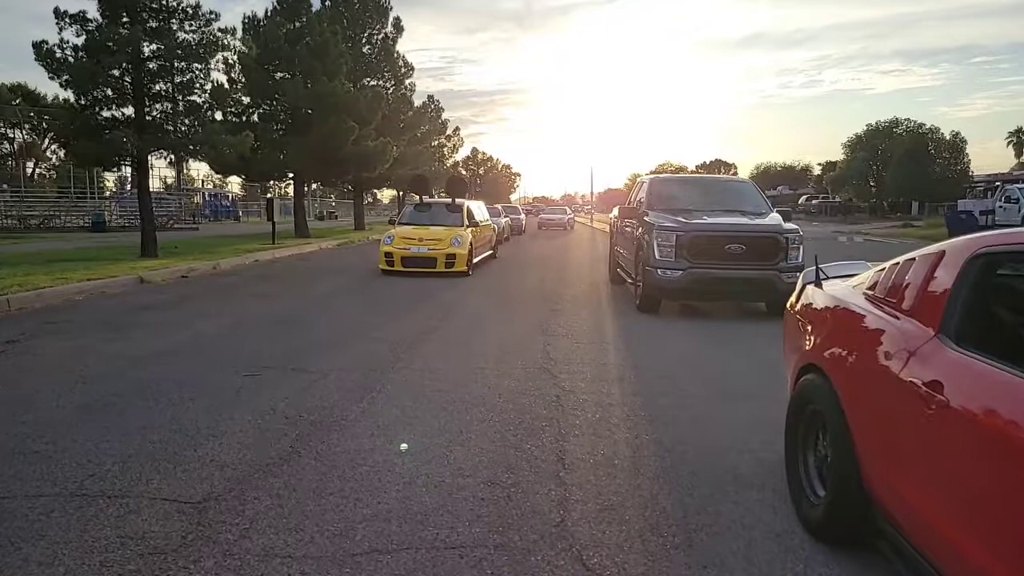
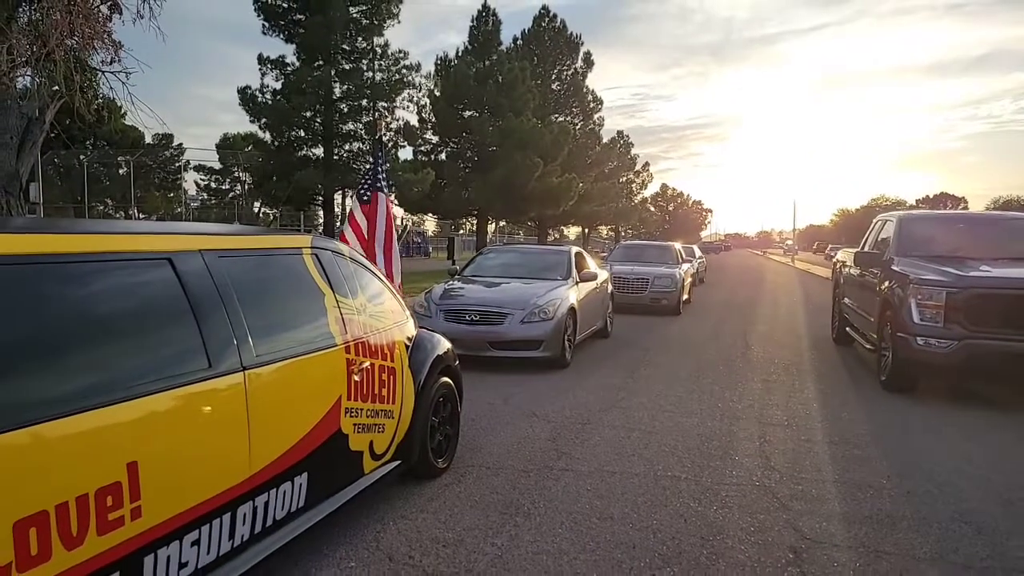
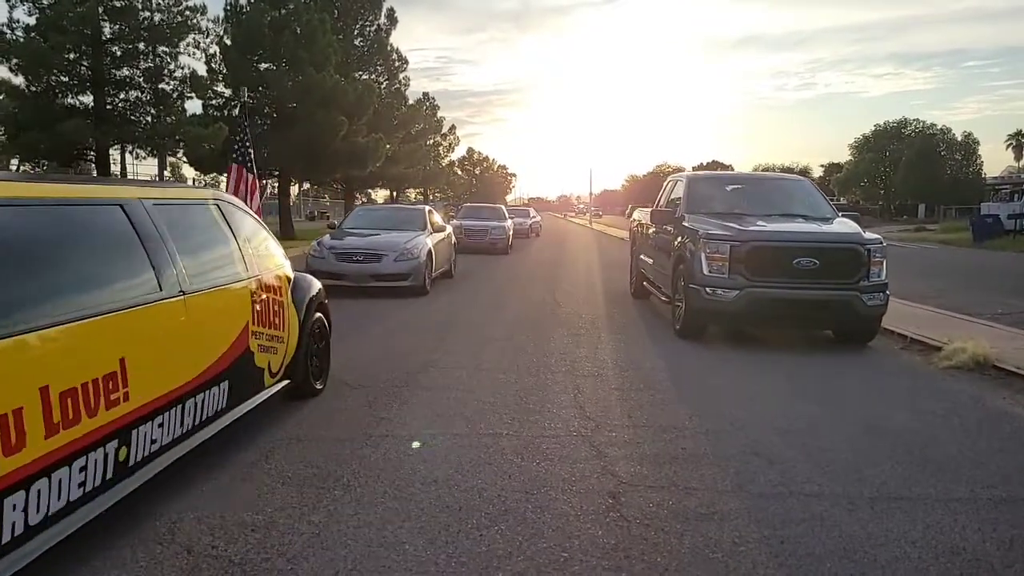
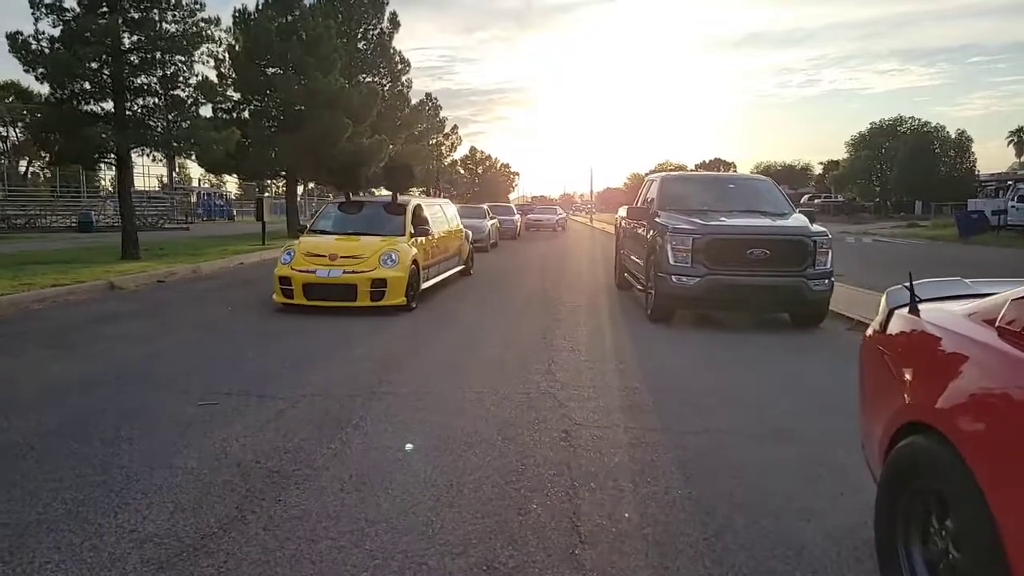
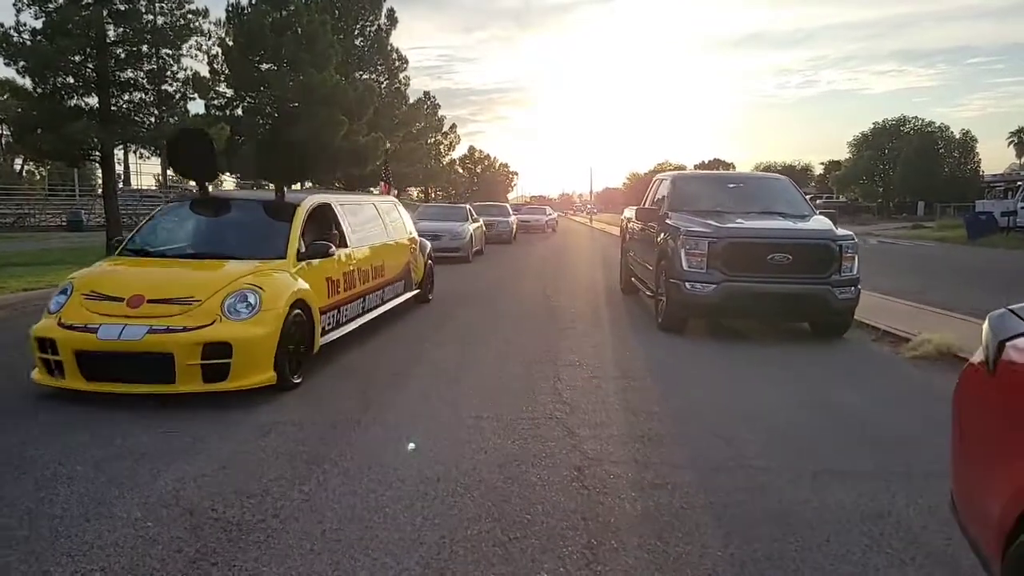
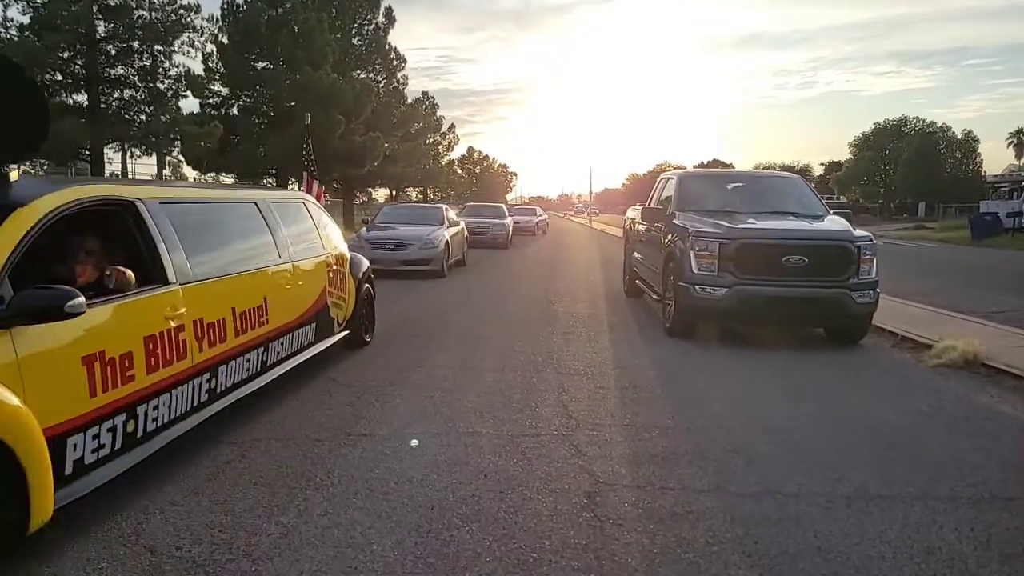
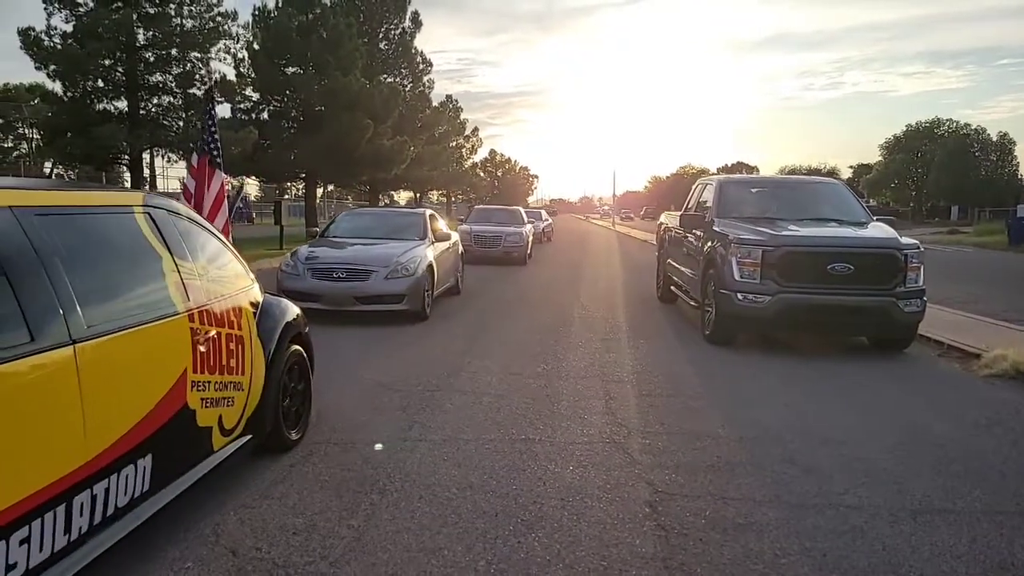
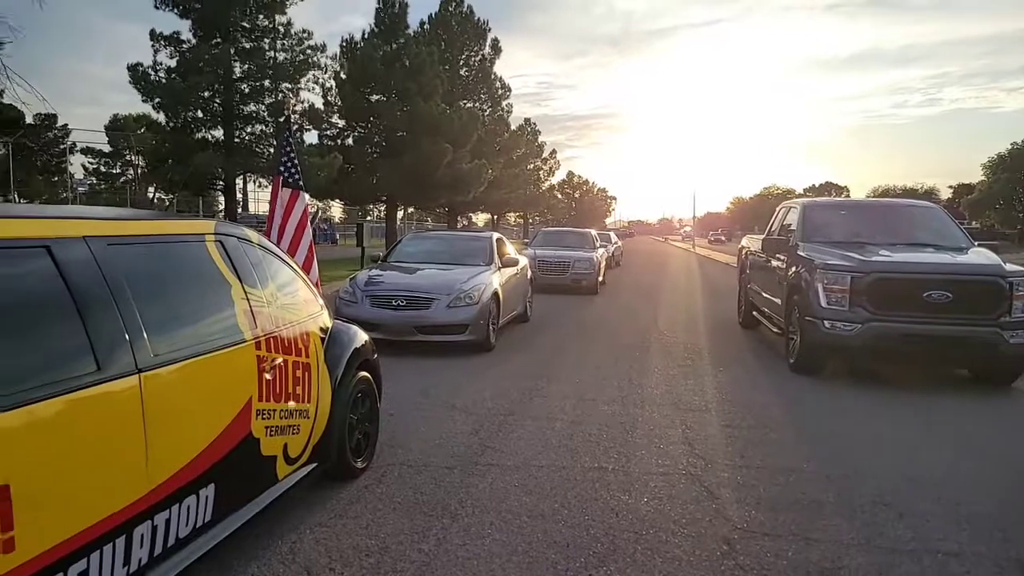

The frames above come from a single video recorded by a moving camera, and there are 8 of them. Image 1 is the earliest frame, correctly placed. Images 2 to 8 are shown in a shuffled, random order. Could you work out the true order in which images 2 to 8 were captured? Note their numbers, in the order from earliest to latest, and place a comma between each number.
4, 5, 6, 3, 7, 8, 2
